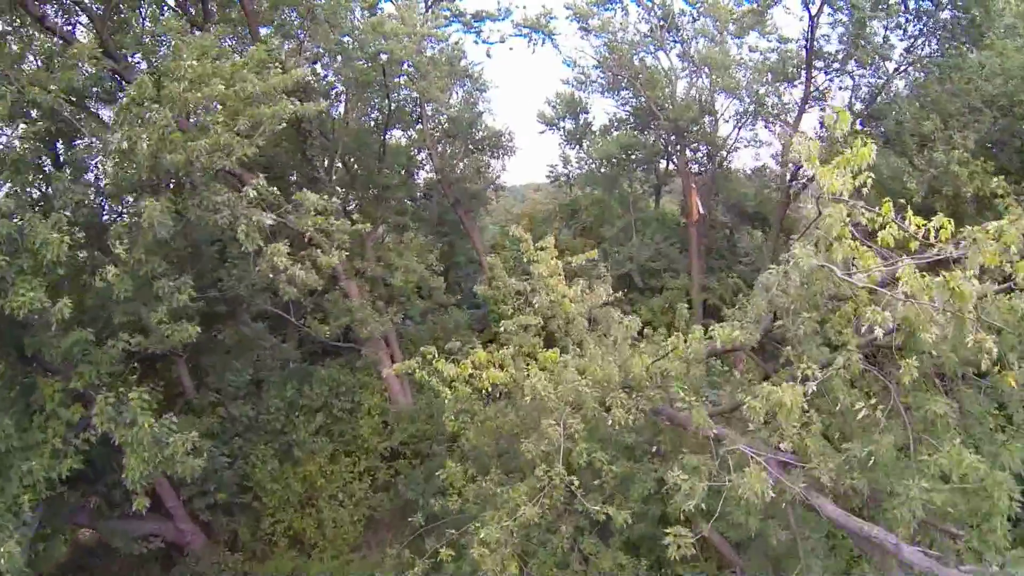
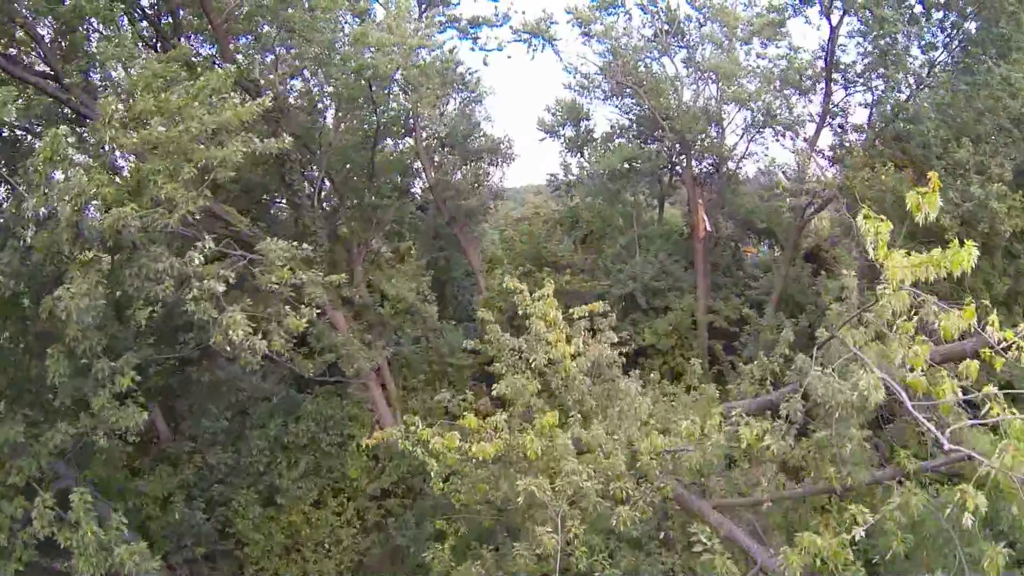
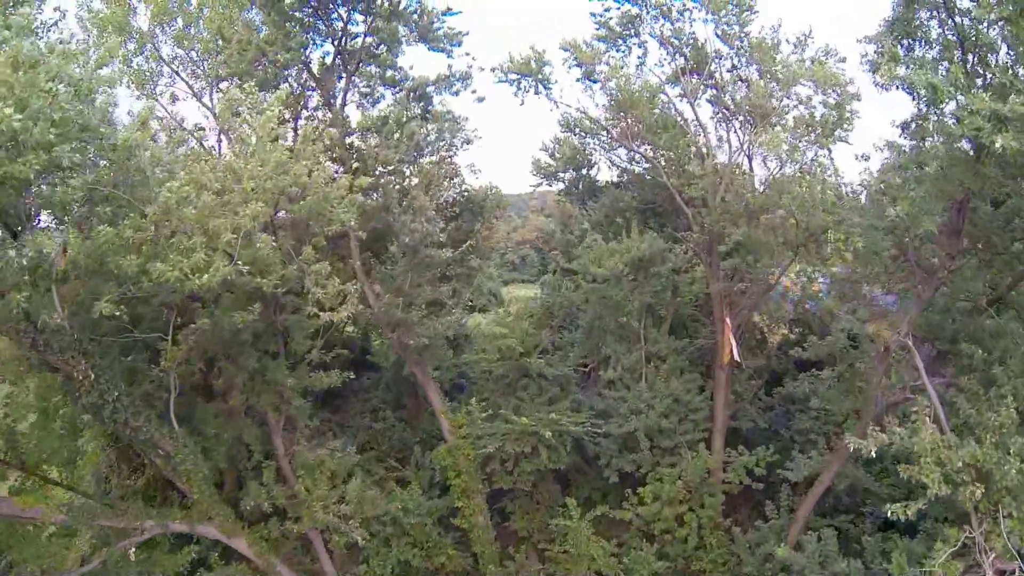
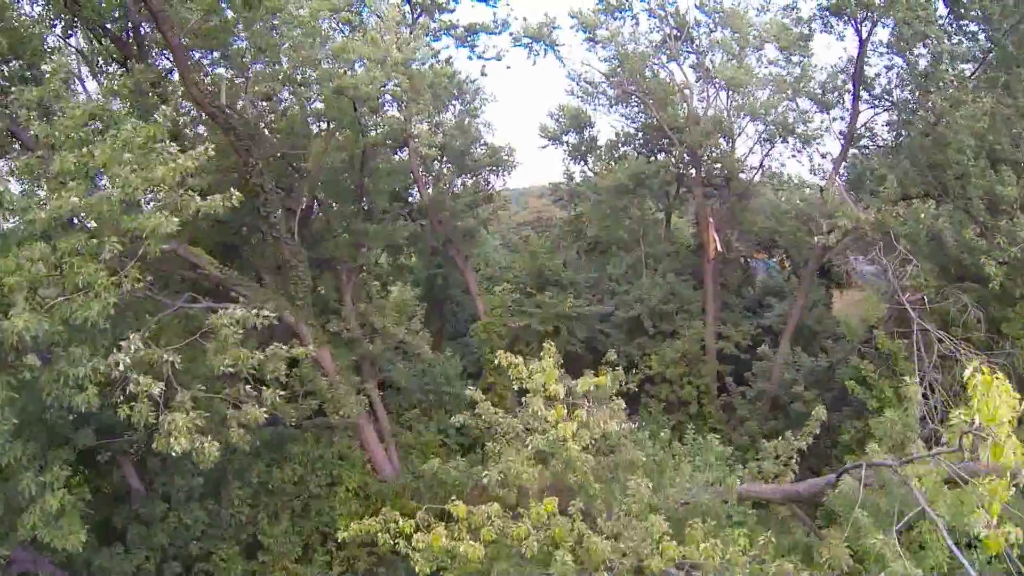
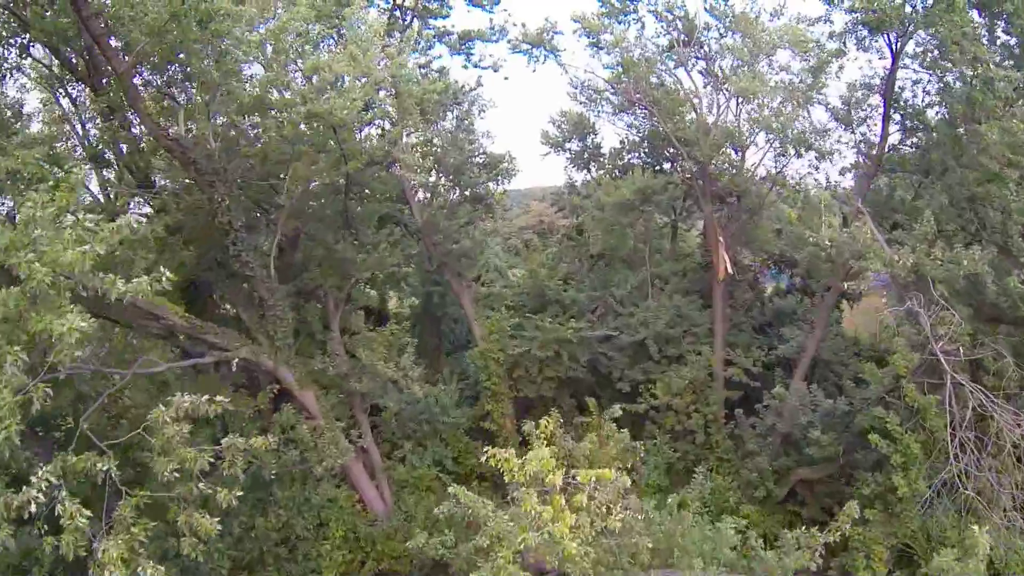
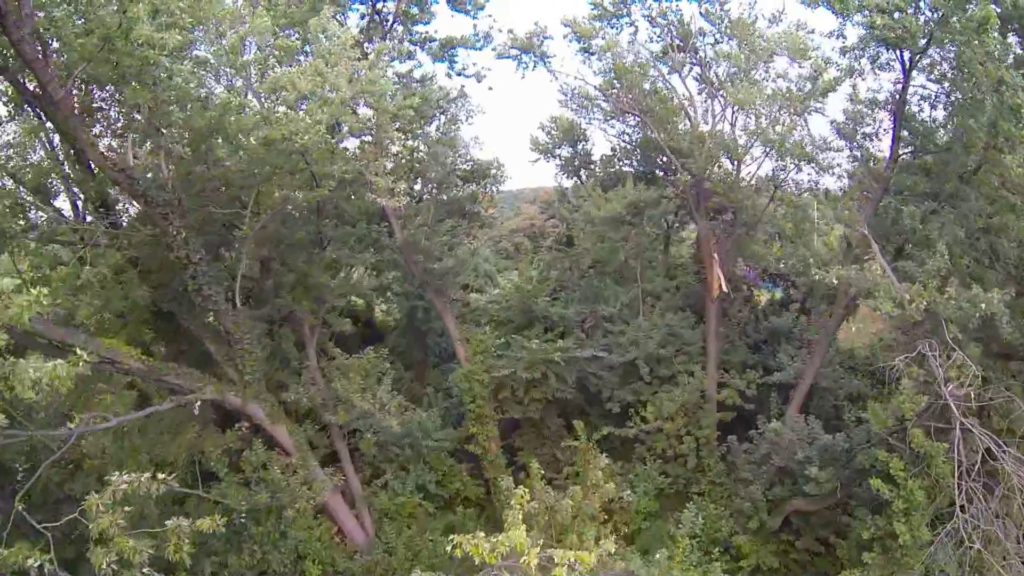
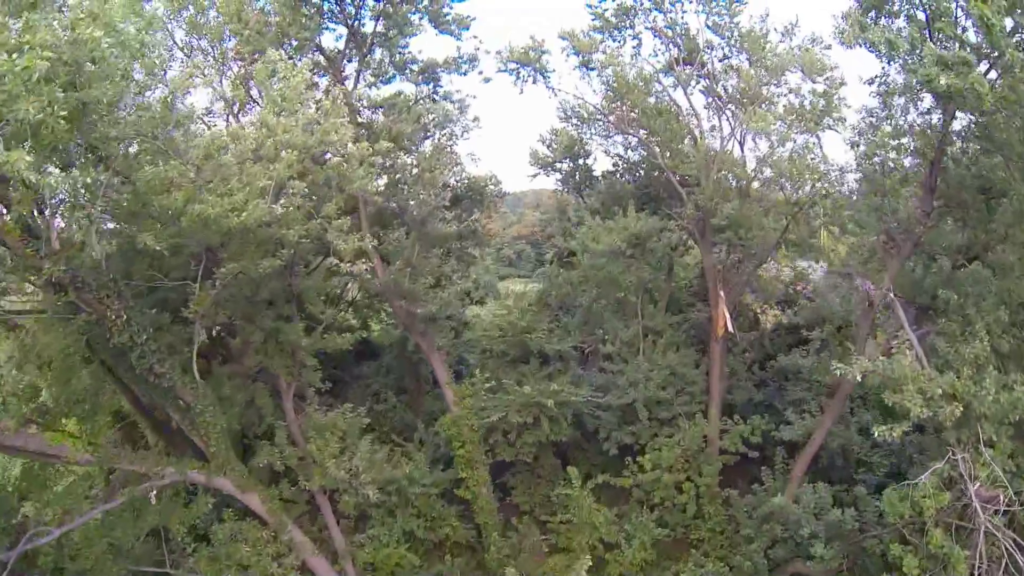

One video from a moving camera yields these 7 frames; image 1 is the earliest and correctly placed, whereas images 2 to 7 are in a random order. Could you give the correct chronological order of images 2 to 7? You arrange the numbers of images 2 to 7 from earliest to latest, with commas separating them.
2, 4, 5, 6, 7, 3
